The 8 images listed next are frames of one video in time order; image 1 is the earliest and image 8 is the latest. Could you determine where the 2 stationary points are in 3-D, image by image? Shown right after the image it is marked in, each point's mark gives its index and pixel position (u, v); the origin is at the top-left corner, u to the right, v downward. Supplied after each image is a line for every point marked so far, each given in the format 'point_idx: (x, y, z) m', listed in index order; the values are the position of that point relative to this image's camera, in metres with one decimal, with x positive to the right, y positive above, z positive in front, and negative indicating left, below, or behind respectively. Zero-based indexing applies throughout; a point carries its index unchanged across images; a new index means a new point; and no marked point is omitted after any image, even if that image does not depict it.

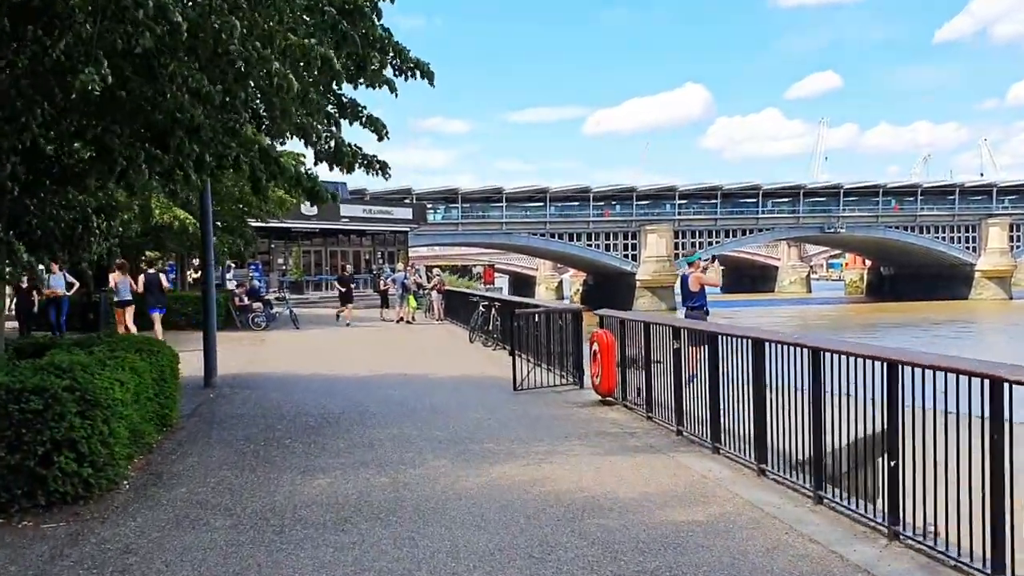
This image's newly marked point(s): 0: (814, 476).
0: (+1.9, -1.2, +6.4) m
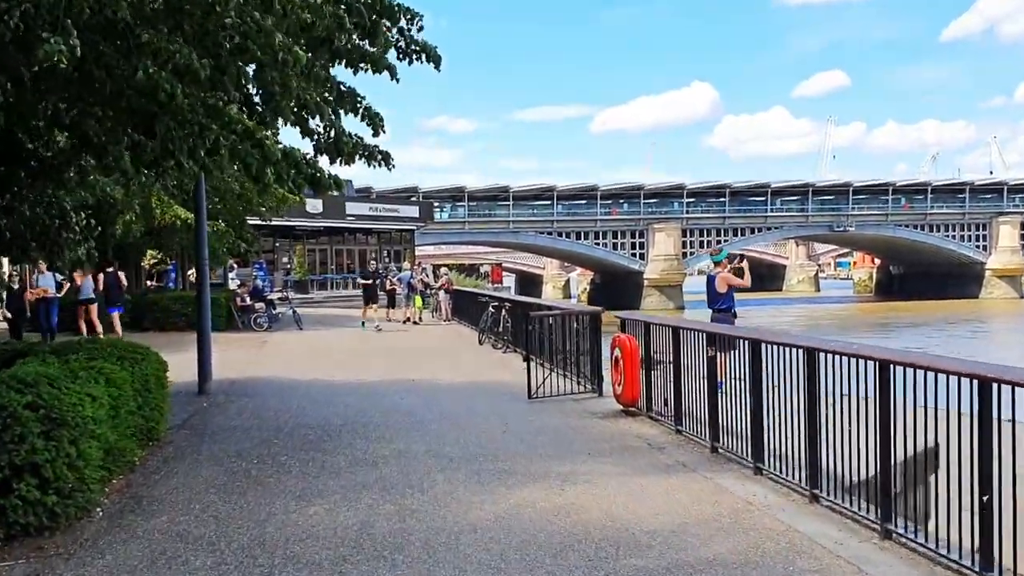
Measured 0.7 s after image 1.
0: (+2.1, -1.2, +5.6) m
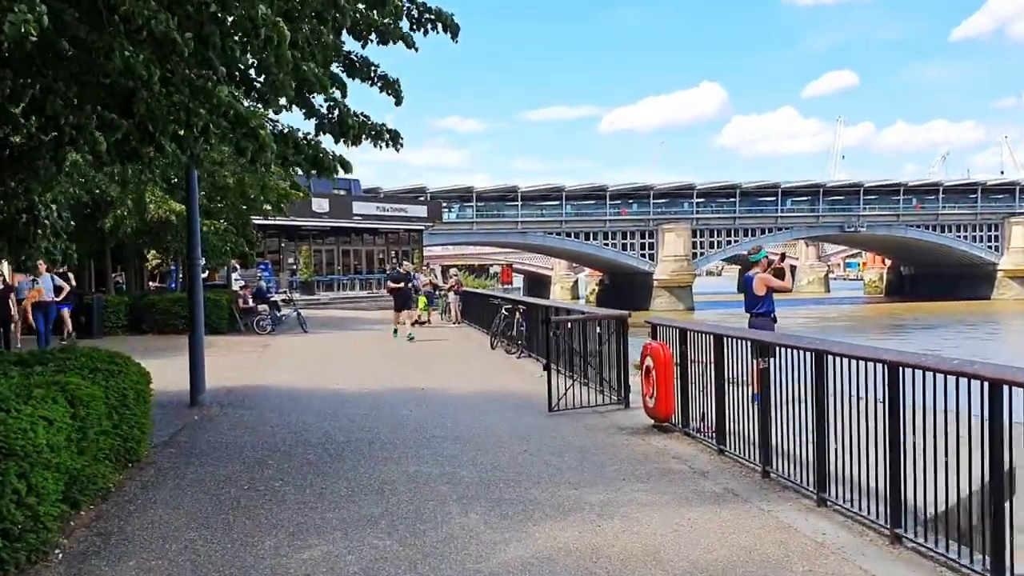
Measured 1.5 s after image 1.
0: (+2.2, -1.3, +4.7) m
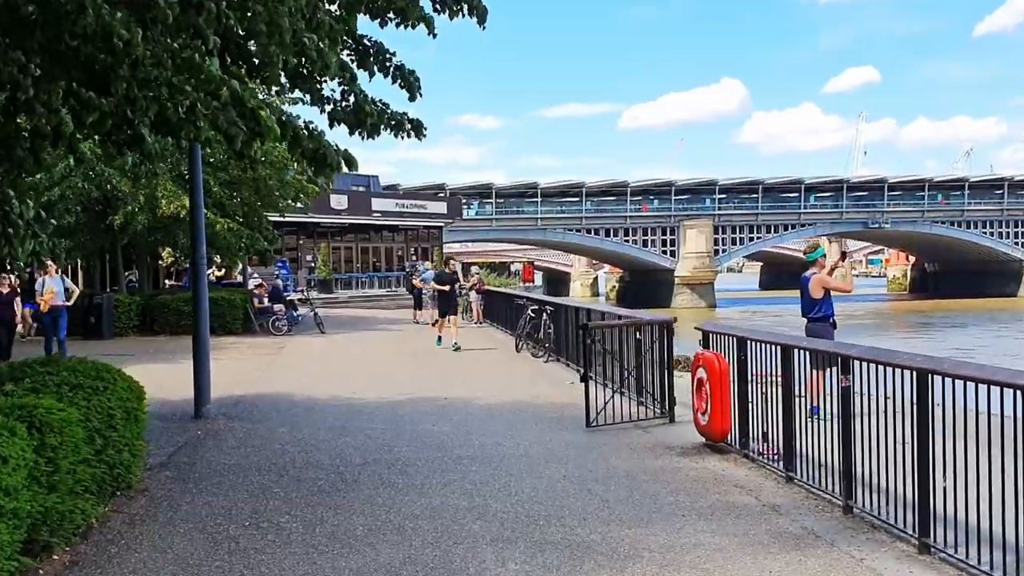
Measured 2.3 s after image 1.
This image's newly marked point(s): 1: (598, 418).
0: (+2.4, -1.3, +3.7) m
1: (+0.8, -1.2, +9.1) m
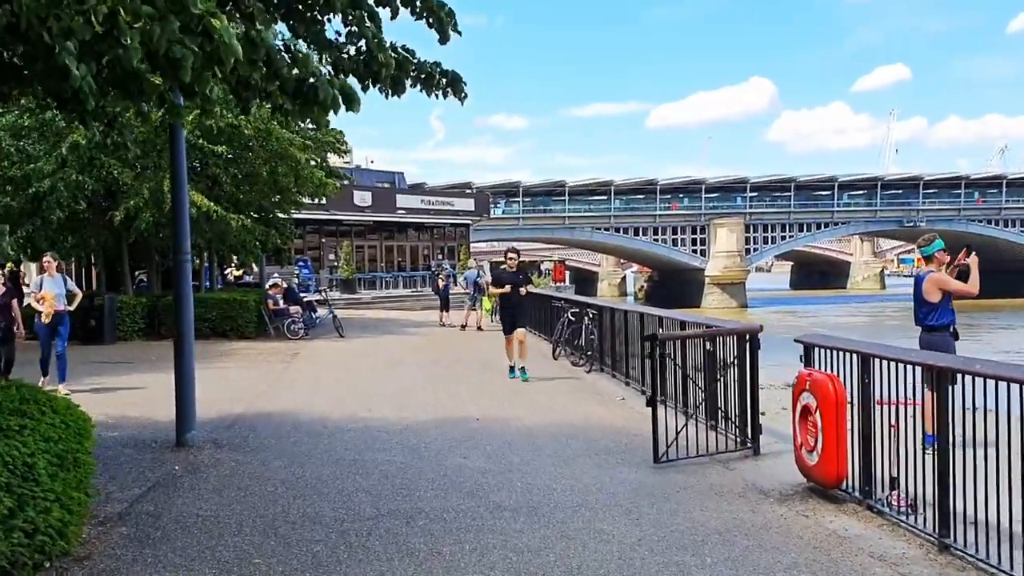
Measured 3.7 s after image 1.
0: (+2.7, -1.3, +1.9) m
1: (+1.1, -1.2, +7.3) m
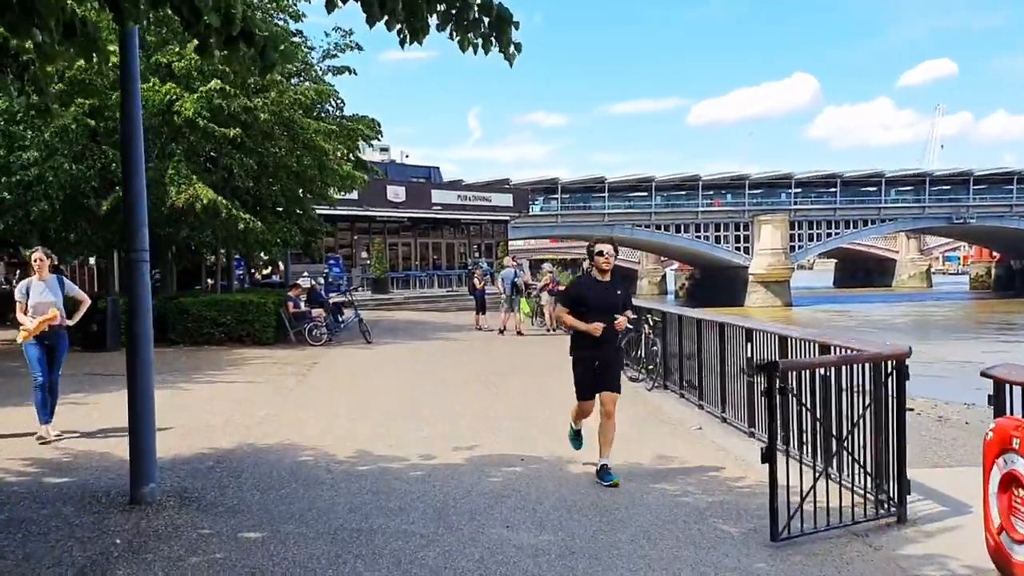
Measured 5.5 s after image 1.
0: (+2.8, -1.4, -0.2) m
1: (+1.5, -1.2, +5.3) m
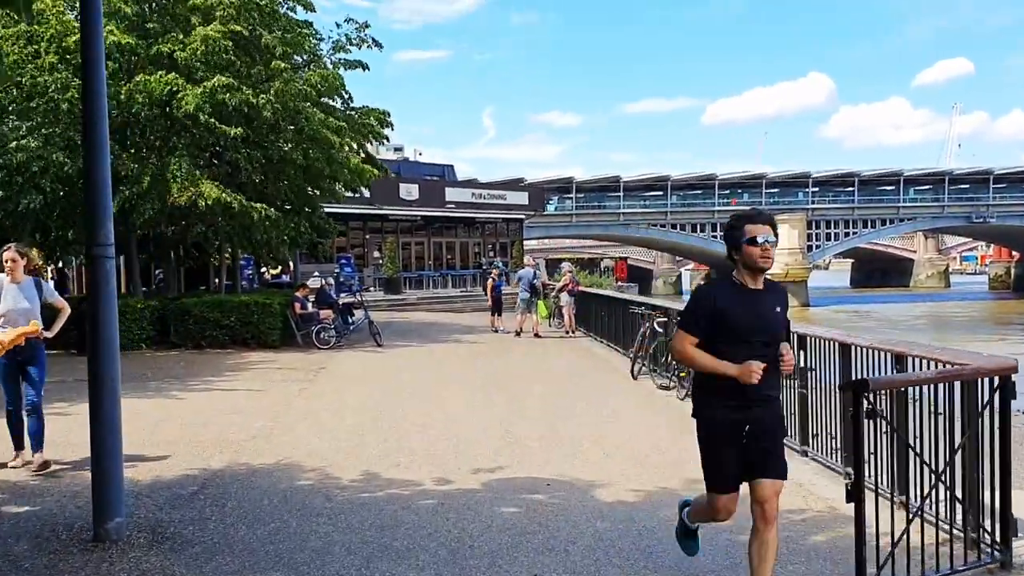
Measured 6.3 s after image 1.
0: (+2.8, -1.4, -1.1) m
1: (+1.6, -1.3, +4.4) m
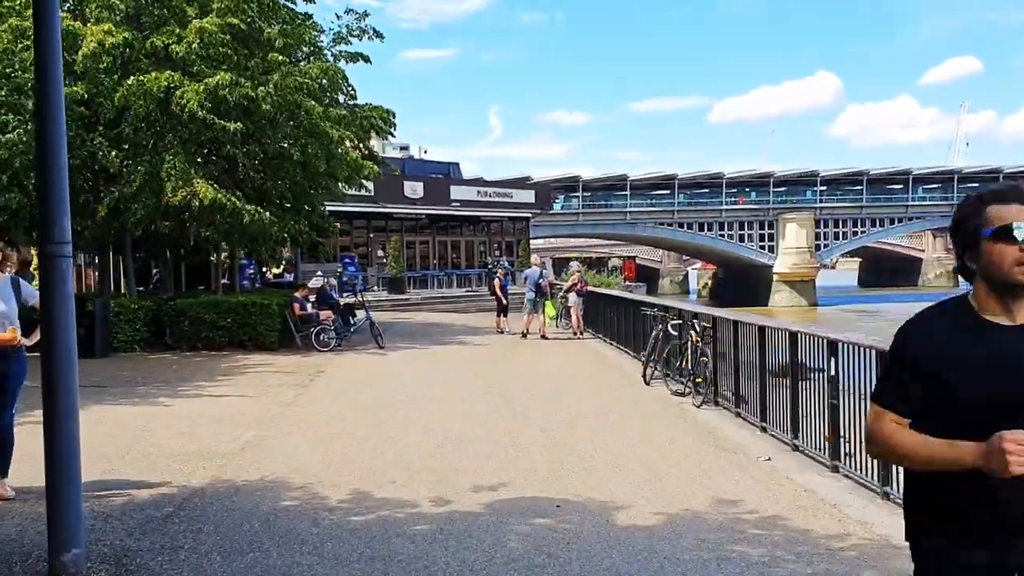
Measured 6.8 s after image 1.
0: (+2.8, -1.4, -1.7) m
1: (+1.6, -1.3, +3.8) m
